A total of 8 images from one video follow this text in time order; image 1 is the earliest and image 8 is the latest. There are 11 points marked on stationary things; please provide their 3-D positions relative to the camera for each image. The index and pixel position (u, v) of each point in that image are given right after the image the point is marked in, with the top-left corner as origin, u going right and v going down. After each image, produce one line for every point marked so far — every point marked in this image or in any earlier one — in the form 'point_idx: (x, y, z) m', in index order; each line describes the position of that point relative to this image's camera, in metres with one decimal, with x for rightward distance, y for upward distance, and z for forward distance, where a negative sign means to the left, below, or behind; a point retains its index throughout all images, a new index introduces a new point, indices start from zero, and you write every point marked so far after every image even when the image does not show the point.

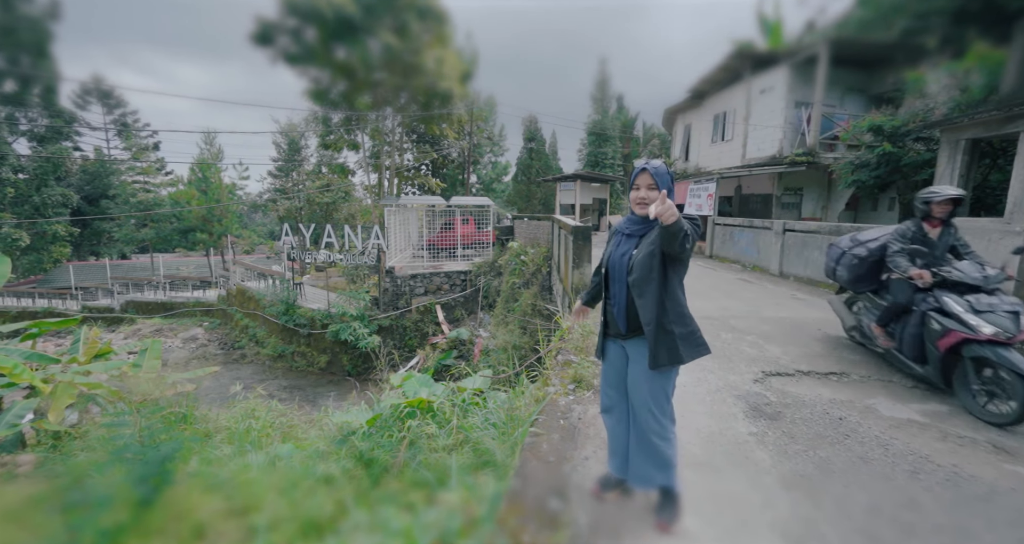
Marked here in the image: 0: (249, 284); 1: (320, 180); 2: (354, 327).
0: (-7.1, -0.4, +11.2) m
1: (-6.2, +2.9, +13.7) m
2: (-3.2, -1.1, +8.3) m
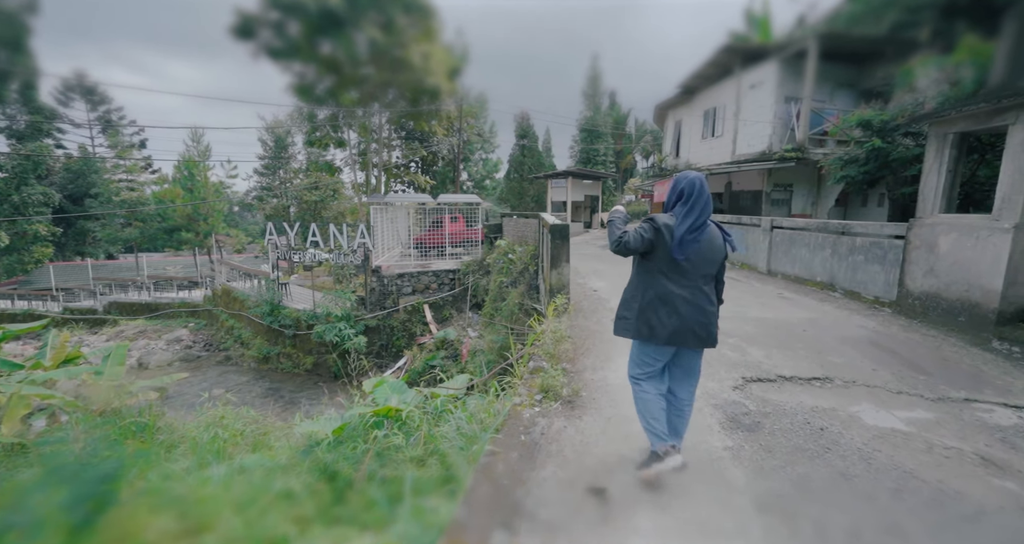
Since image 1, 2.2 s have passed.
0: (-7.3, -0.4, +11.0) m
1: (-6.5, +2.9, +13.5) m
2: (-3.4, -1.1, +8.1) m
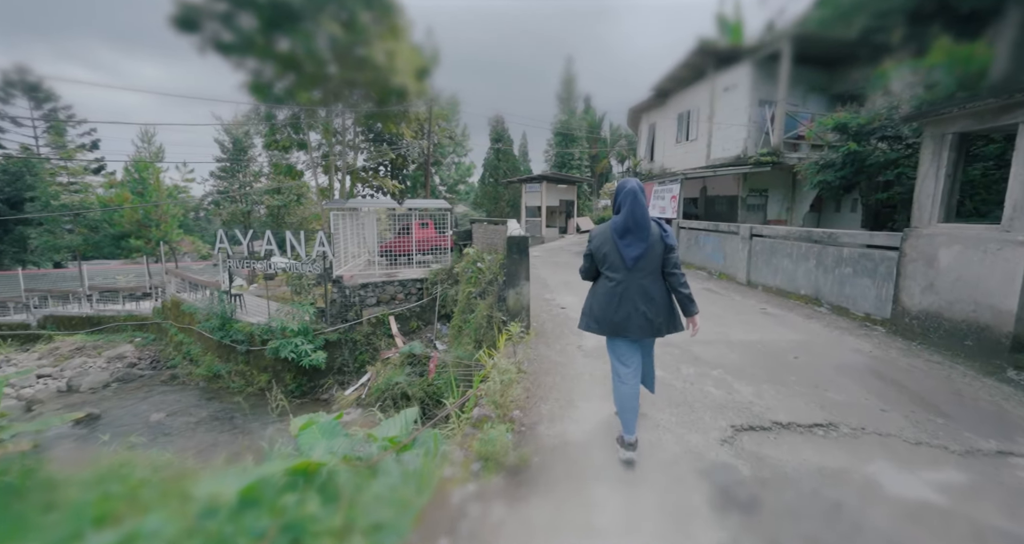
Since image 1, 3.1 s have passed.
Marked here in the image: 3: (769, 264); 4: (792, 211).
0: (-8.0, -0.6, +10.2) m
1: (-7.3, +2.7, +12.8) m
2: (-3.9, -1.3, +7.6) m
3: (+3.9, +0.1, +6.4) m
4: (+5.9, +1.2, +8.7) m
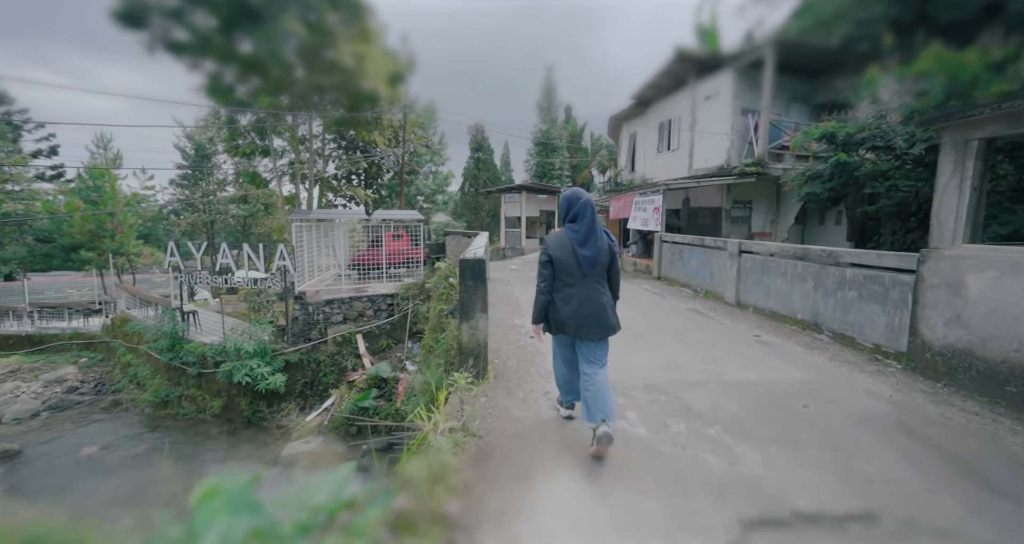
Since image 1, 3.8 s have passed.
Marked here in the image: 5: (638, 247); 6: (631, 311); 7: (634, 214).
0: (-8.5, -0.9, +9.5) m
1: (-8.0, +2.3, +12.1) m
2: (-4.3, -1.6, +7.0) m
3: (+3.5, -0.1, +6.2) m
4: (+5.4, +1.0, +8.5) m
5: (+2.9, +0.5, +9.6) m
6: (+1.7, -0.5, +5.8) m
7: (+2.8, +1.3, +9.2) m
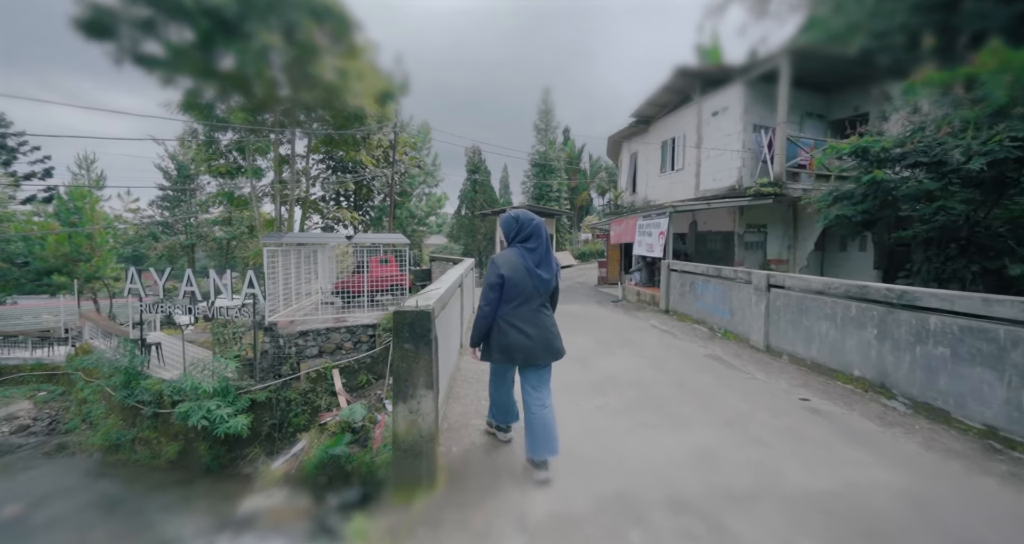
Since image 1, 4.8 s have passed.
0: (-8.6, -1.5, +8.8) m
1: (-8.1, +1.6, +11.6) m
2: (-4.5, -2.0, +6.2) m
3: (+3.4, -0.6, +5.5) m
4: (+5.3, +0.4, +7.9) m
5: (+2.8, 0.0, +9.0) m
6: (+1.5, -0.9, +5.1) m
7: (+2.6, +0.7, +8.6) m
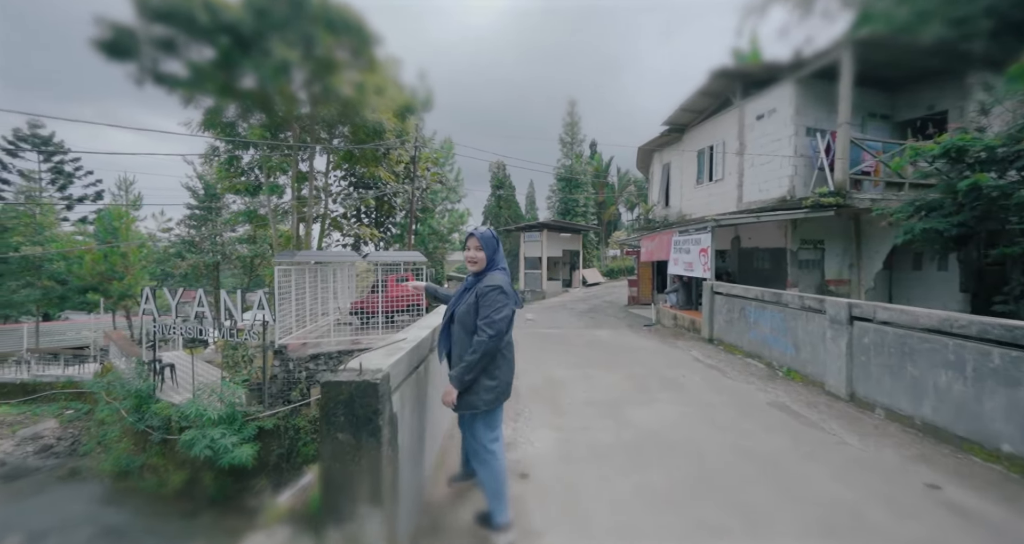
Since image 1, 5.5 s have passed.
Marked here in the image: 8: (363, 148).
0: (-8.2, -1.9, +8.8) m
1: (-7.4, +1.1, +11.6) m
2: (-4.2, -2.3, +5.9) m
3: (+3.6, -0.8, +4.7) m
4: (+5.7, +0.1, +7.1) m
5: (+3.2, -0.4, +8.2) m
6: (+1.8, -1.1, +4.5) m
7: (+3.1, +0.3, +8.0) m
8: (-2.3, +1.9, +6.7) m
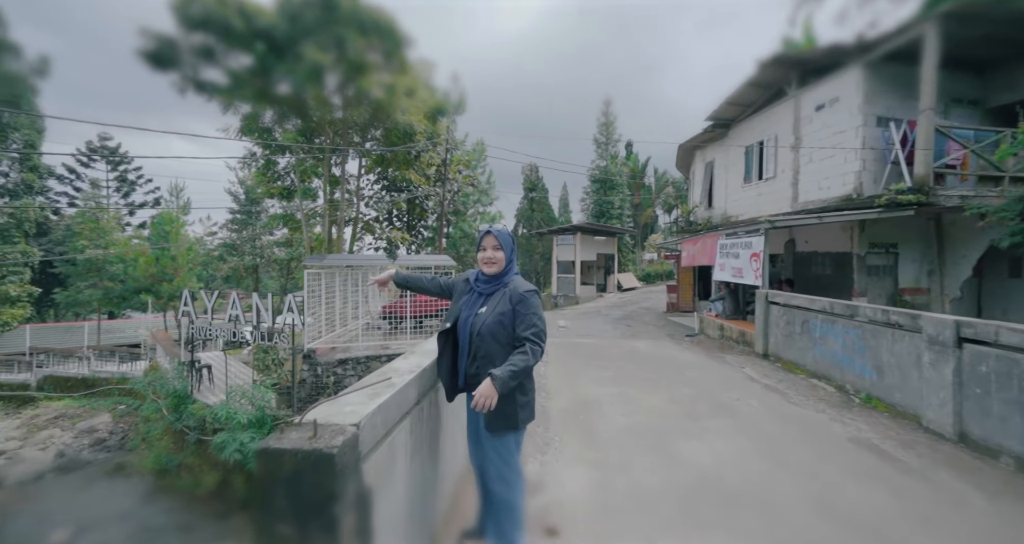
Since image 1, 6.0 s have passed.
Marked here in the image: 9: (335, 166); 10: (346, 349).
0: (-7.5, -1.9, +9.1) m
1: (-6.5, +1.0, +11.9) m
2: (-3.7, -2.3, +5.9) m
3: (+3.9, -0.9, +4.1) m
4: (+6.2, 0.0, +6.3) m
5: (+3.8, -0.5, +7.7) m
6: (+2.0, -1.2, +4.0) m
7: (+3.6, +0.2, +7.4) m
8: (-1.8, +1.9, +6.5) m
9: (-3.3, +2.0, +7.9) m
10: (-2.8, -1.3, +7.1) m
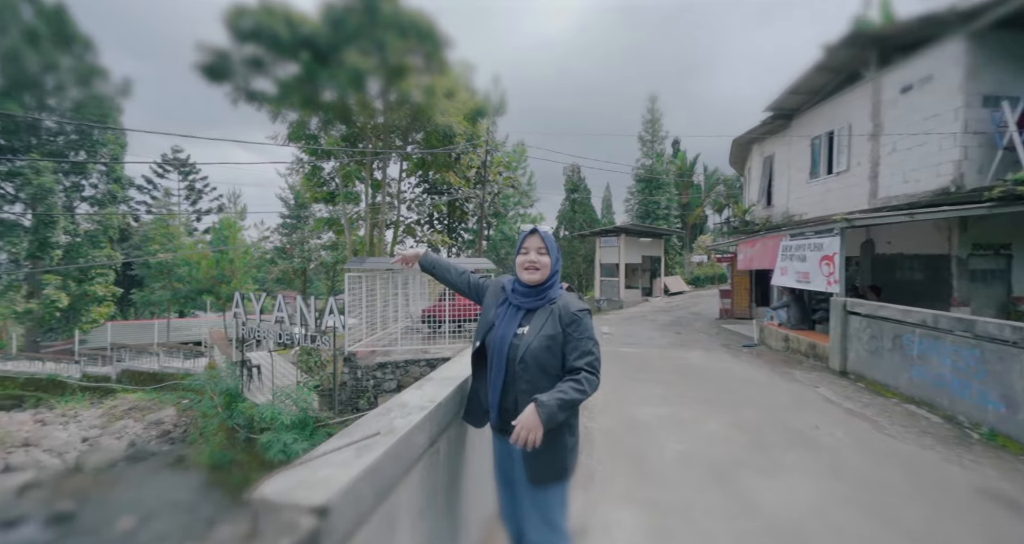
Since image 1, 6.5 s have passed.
0: (-6.6, -2.0, +9.5) m
1: (-5.4, +0.9, +12.2) m
2: (-3.2, -2.4, +6.0) m
3: (+4.3, -0.9, +3.5) m
4: (+6.7, -0.1, +5.4) m
5: (+4.5, -0.6, +7.0) m
6: (+2.4, -1.3, +3.5) m
7: (+4.3, +0.2, +6.8) m
8: (-1.2, +1.8, +6.4) m
9: (-2.6, +1.9, +7.9) m
10: (-2.1, -1.3, +7.0) m
